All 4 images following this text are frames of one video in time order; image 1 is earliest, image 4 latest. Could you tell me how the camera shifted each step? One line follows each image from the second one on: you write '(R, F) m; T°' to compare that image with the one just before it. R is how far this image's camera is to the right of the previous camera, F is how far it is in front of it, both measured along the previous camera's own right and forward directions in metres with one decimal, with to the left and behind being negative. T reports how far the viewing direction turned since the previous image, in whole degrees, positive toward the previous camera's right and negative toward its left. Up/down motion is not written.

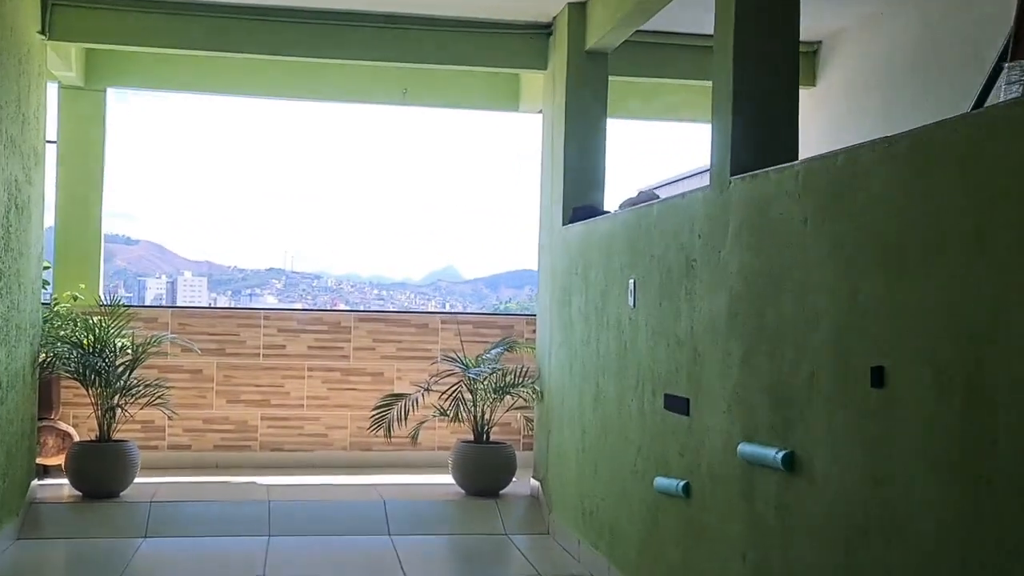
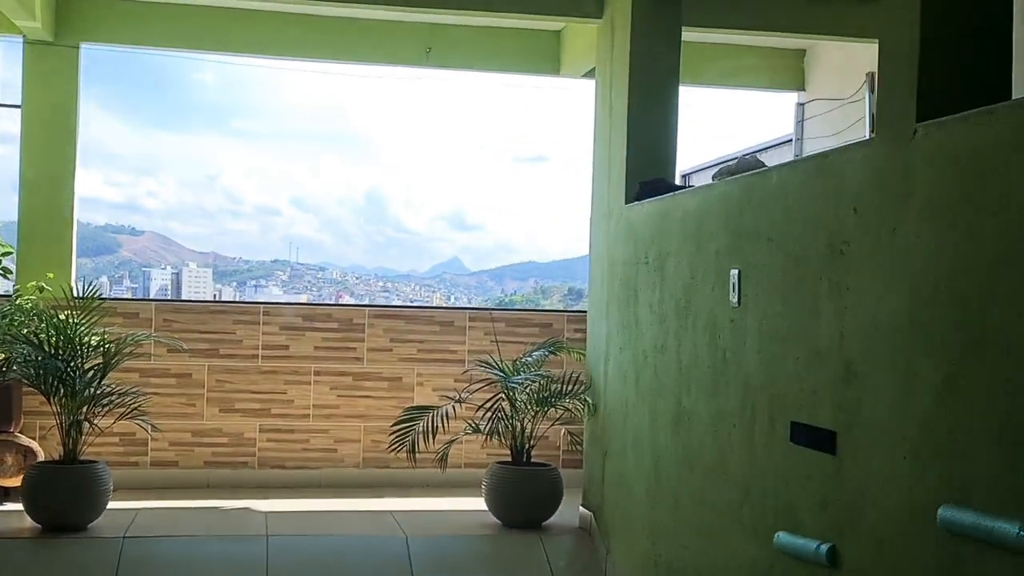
(-0.2, +0.9) m; 0°
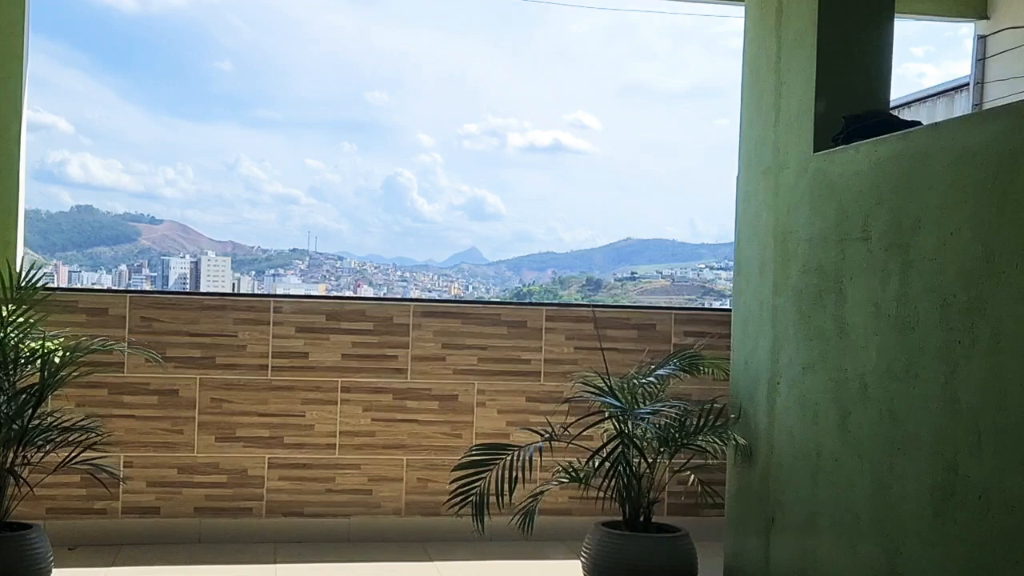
(-0.3, +1.4) m; -1°
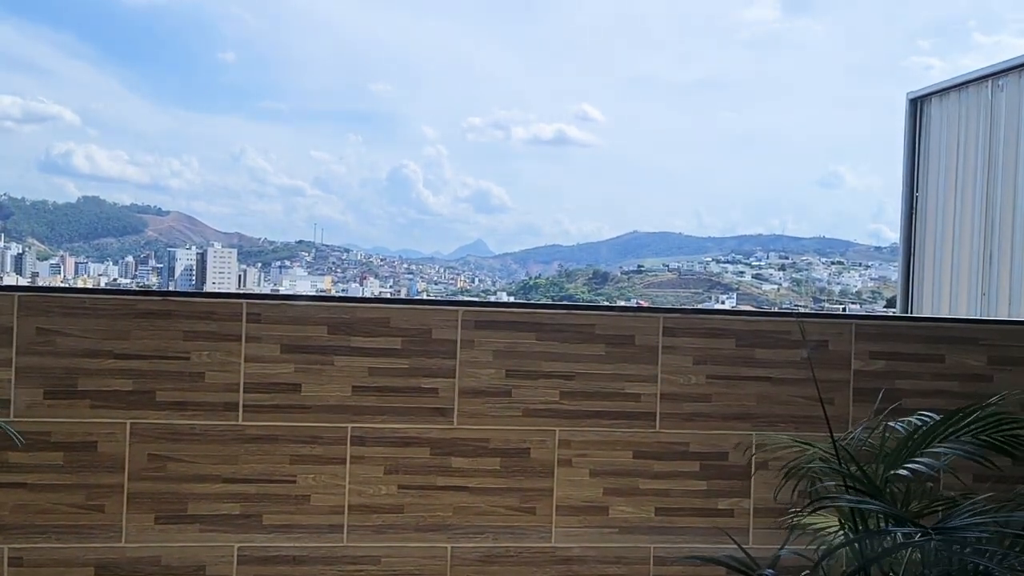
(-0.2, +1.5) m; 0°
